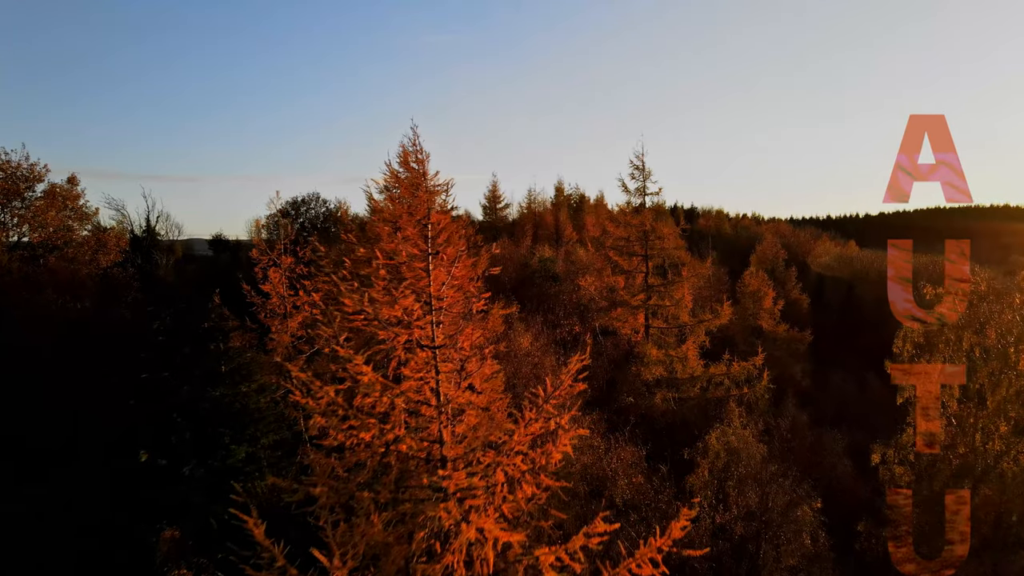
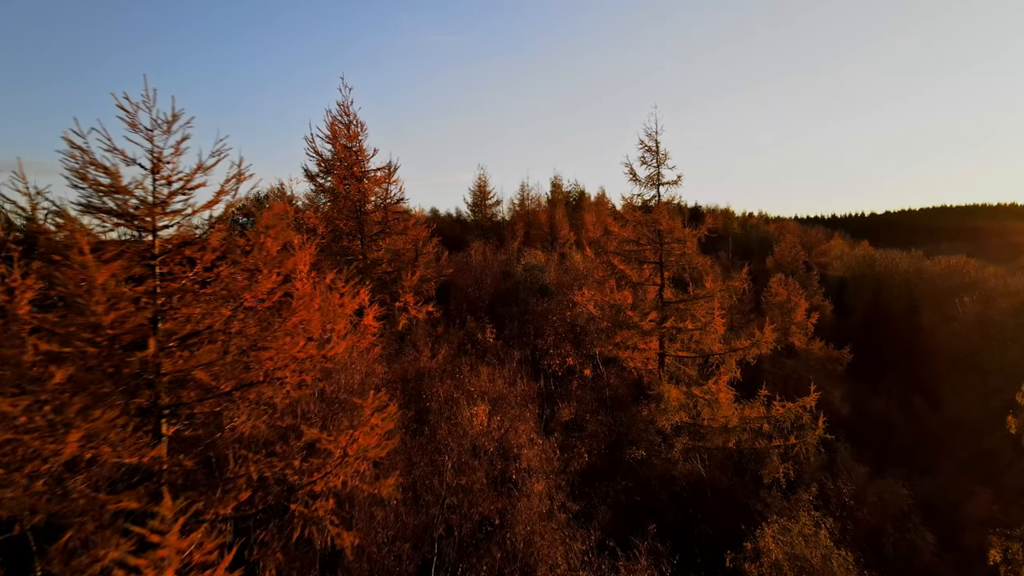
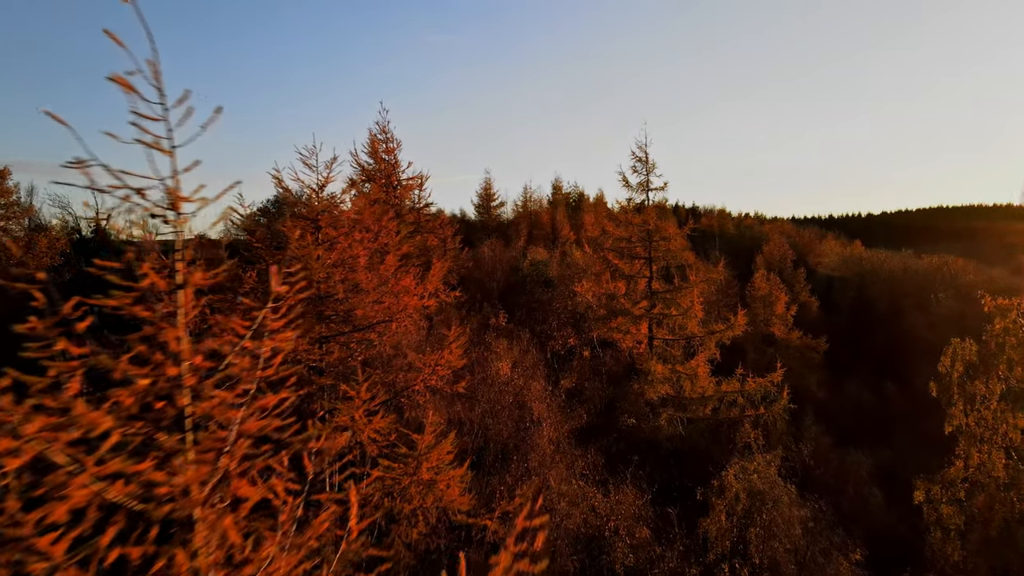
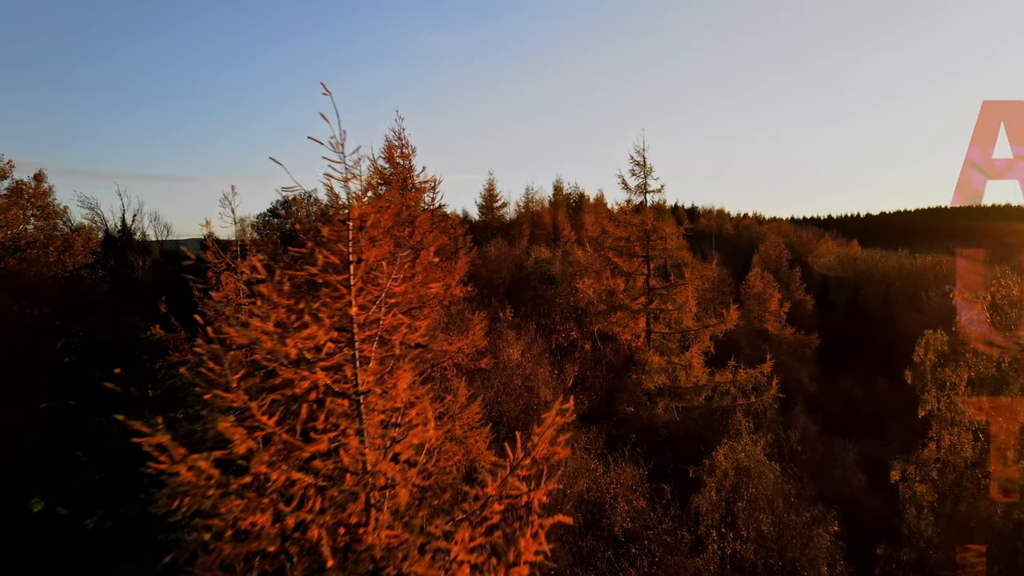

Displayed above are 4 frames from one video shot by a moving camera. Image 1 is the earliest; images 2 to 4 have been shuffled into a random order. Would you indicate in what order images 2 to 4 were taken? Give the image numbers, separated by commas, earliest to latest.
4, 3, 2
